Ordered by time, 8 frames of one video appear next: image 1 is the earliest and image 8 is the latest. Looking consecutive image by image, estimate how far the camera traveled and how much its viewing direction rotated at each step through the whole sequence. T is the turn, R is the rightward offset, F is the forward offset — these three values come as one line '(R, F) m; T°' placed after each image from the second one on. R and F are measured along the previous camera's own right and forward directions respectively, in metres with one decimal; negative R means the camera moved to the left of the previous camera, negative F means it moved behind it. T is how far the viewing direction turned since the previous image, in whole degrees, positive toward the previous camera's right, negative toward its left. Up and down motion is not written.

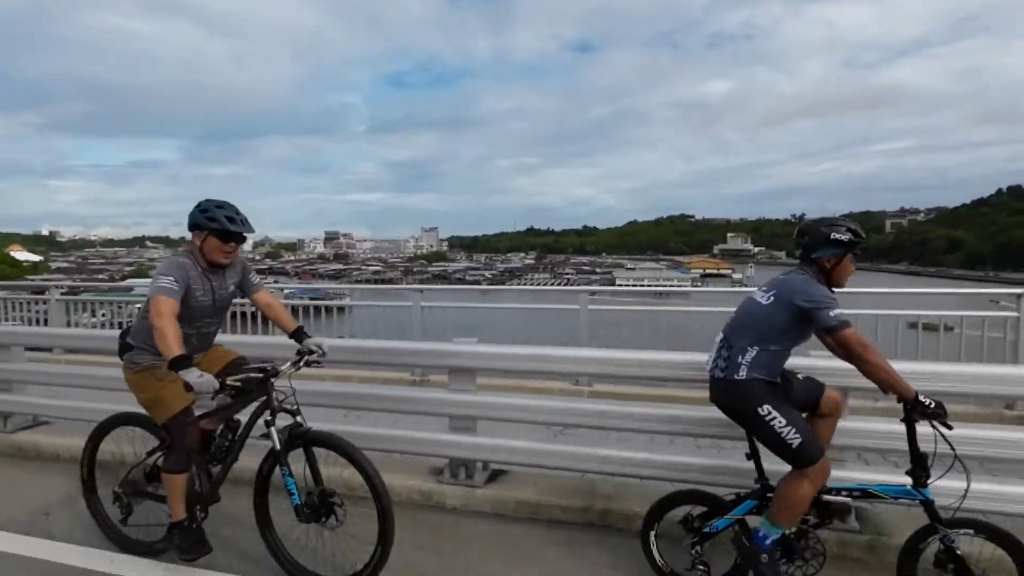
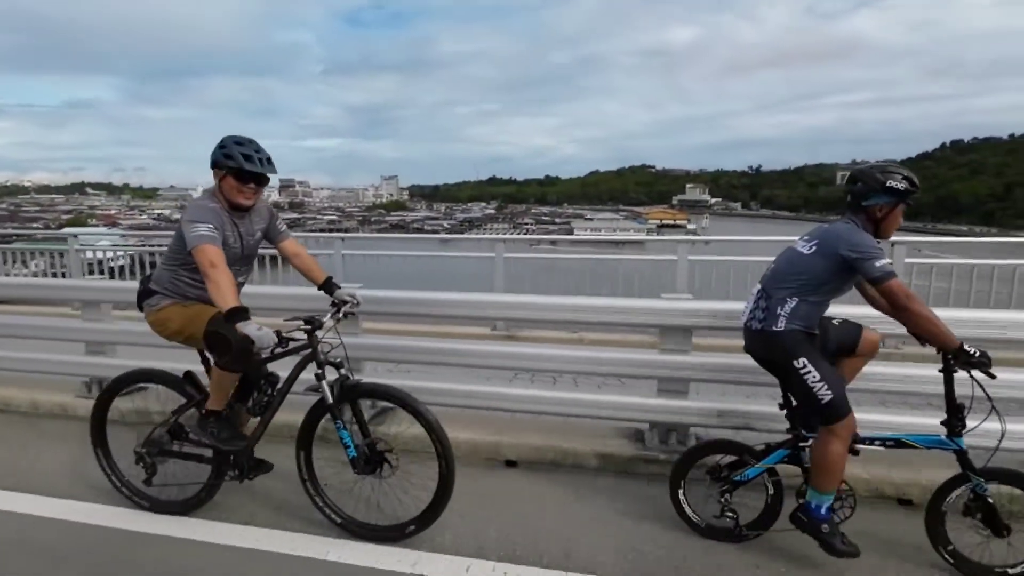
(-0.4, +0.1) m; +4°
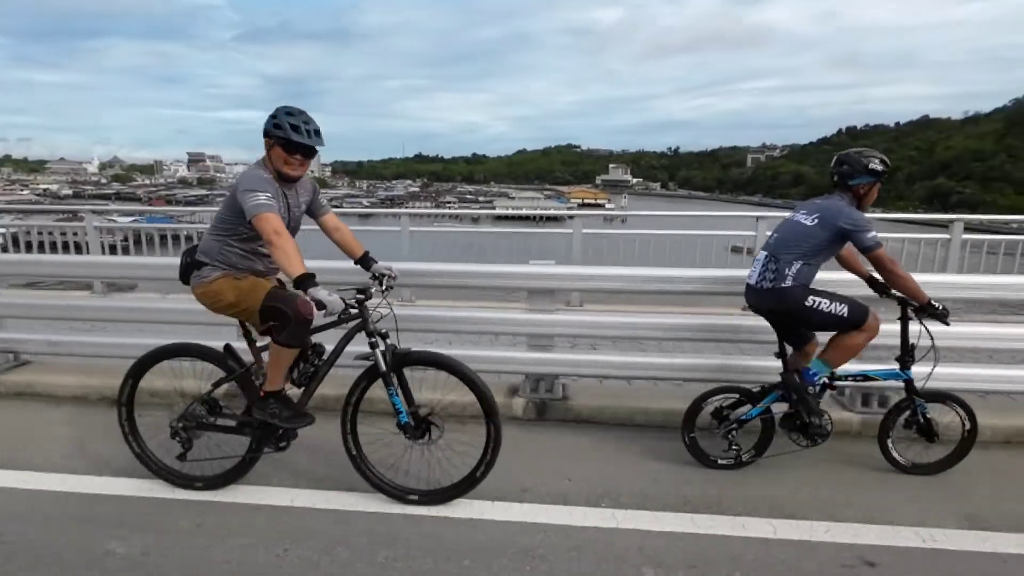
(-0.6, -0.2) m; +7°
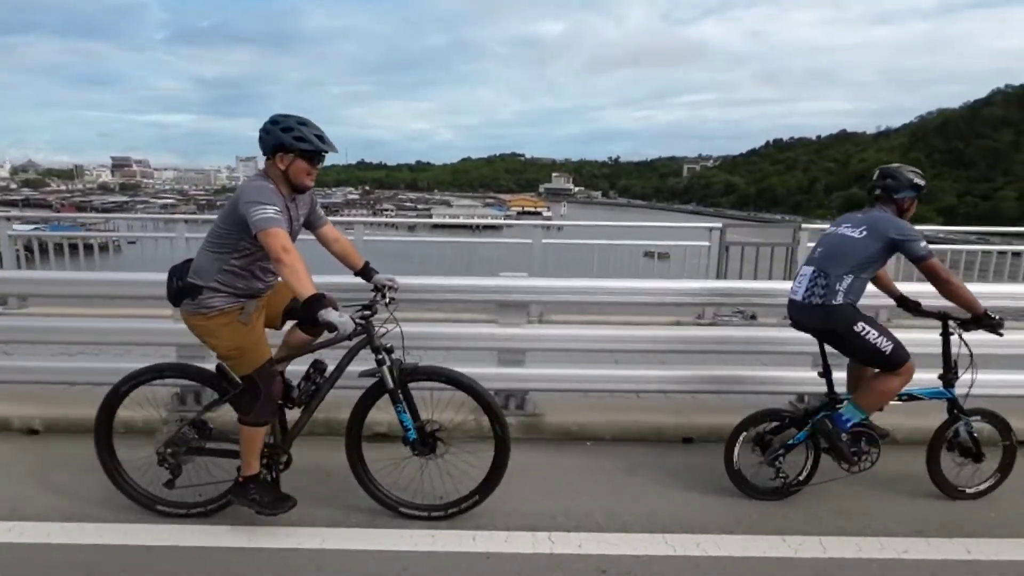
(-0.4, +0.2) m; +5°
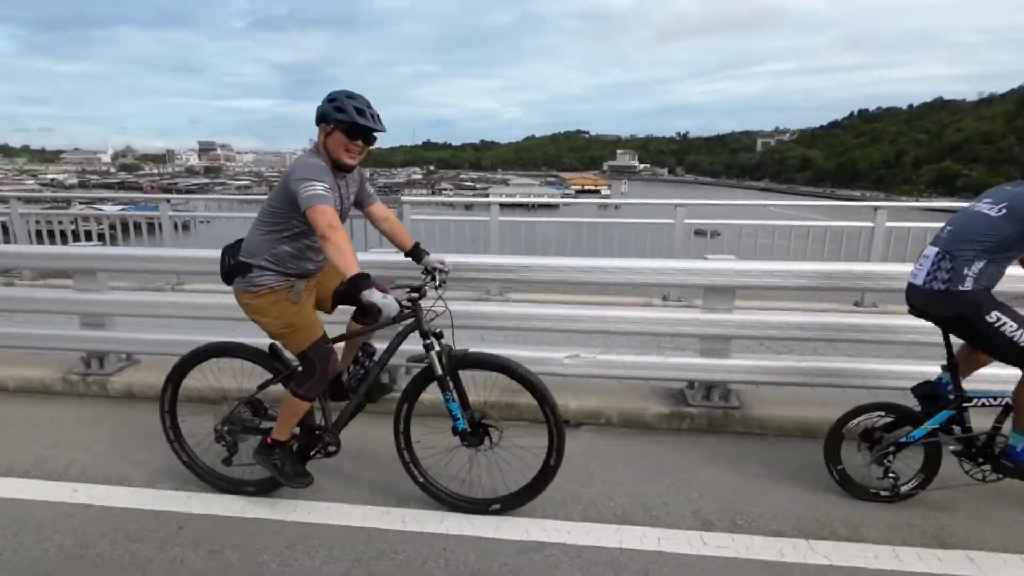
(+0.1, +0.1) m; -6°
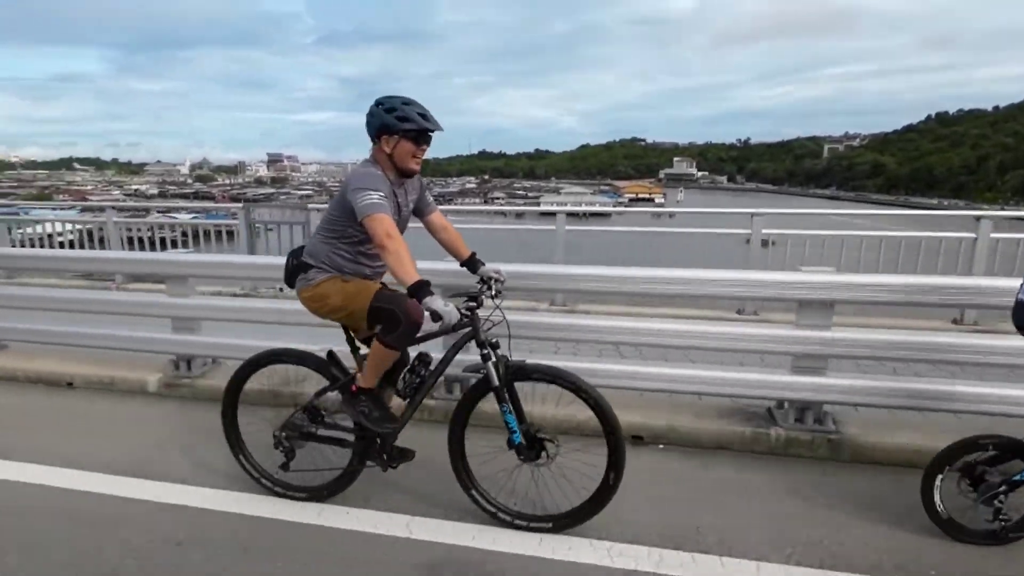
(0.0, +0.1) m; -5°
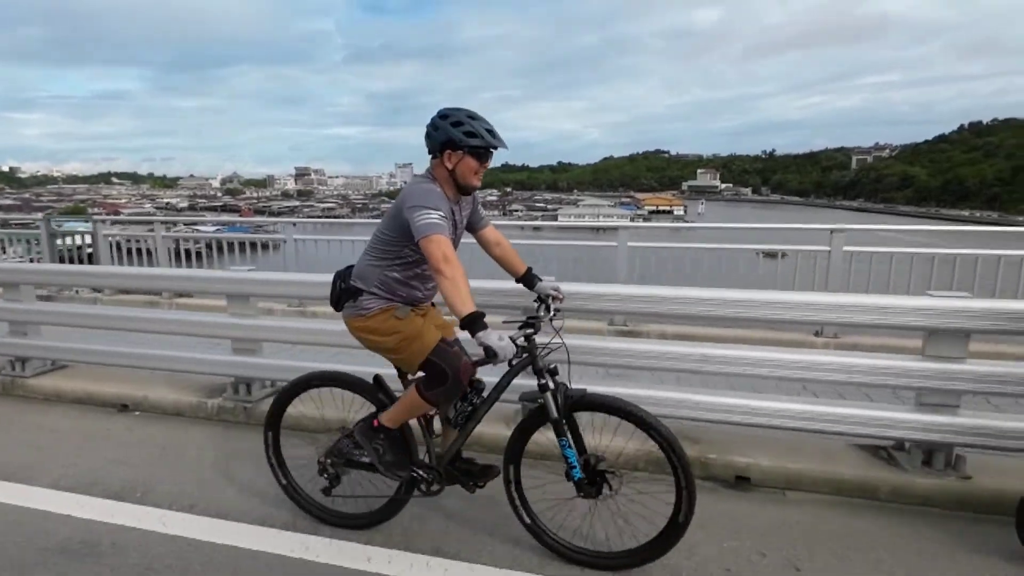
(-0.2, +0.2) m; -3°
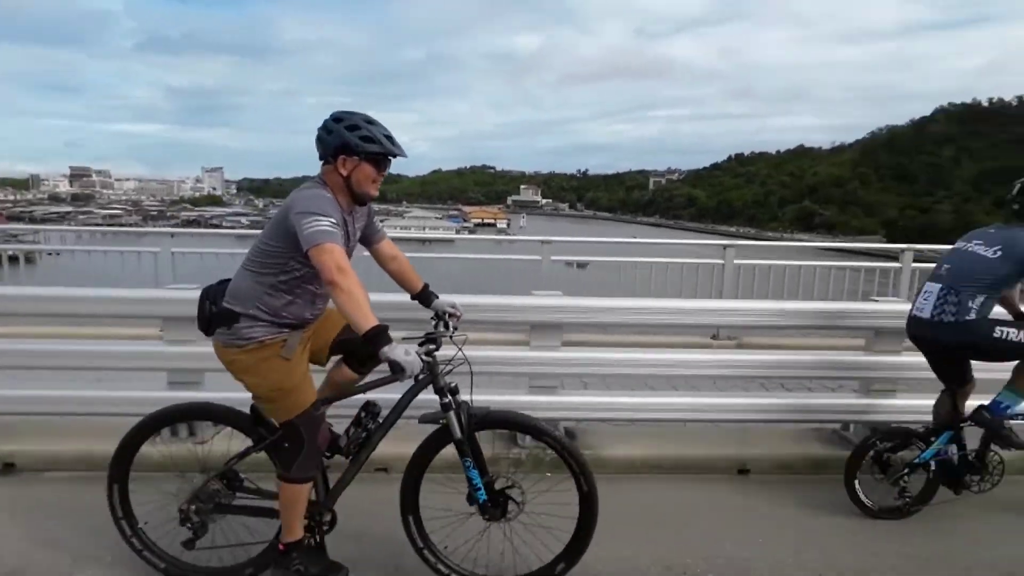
(-0.3, +0.1) m; +17°
